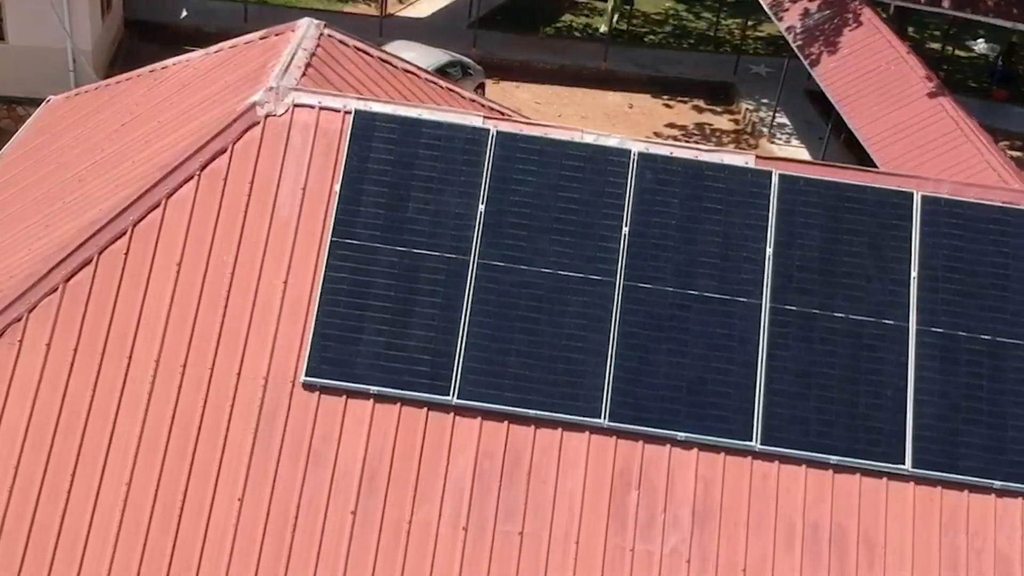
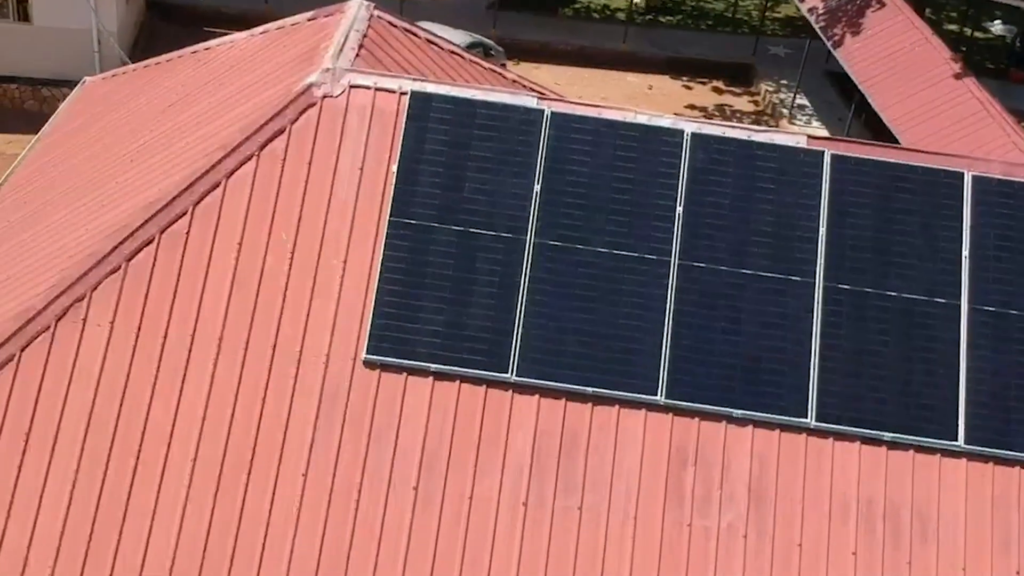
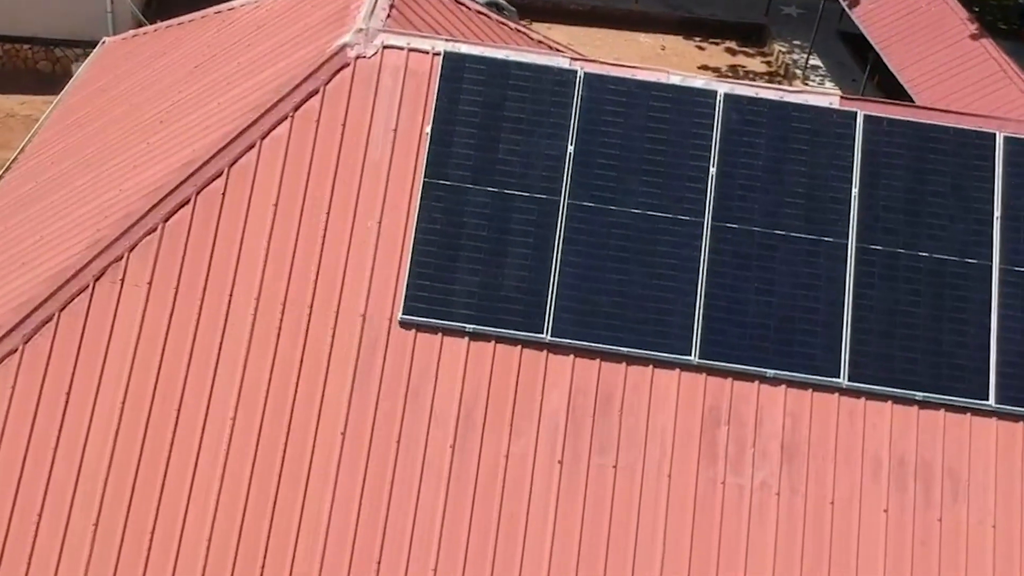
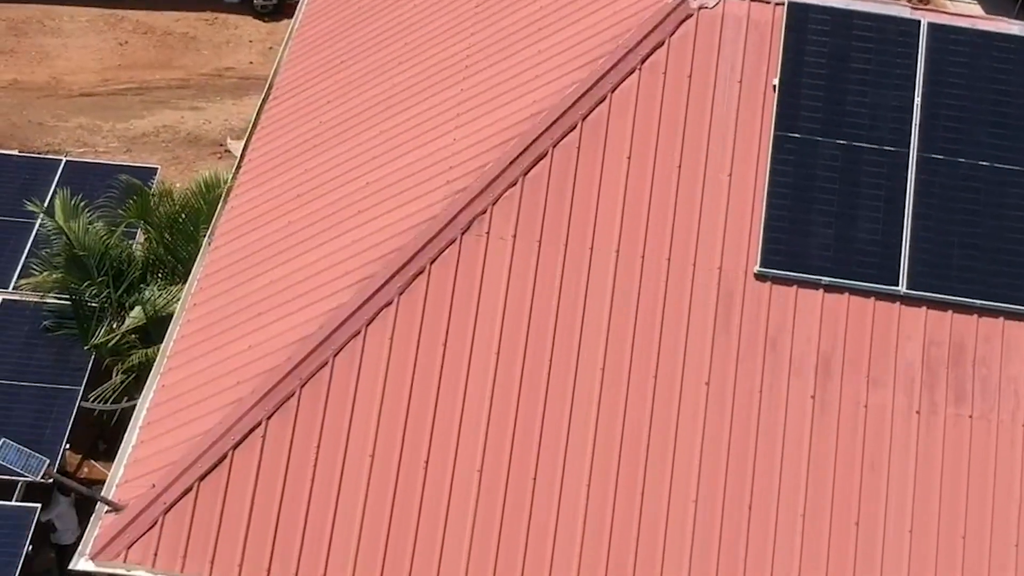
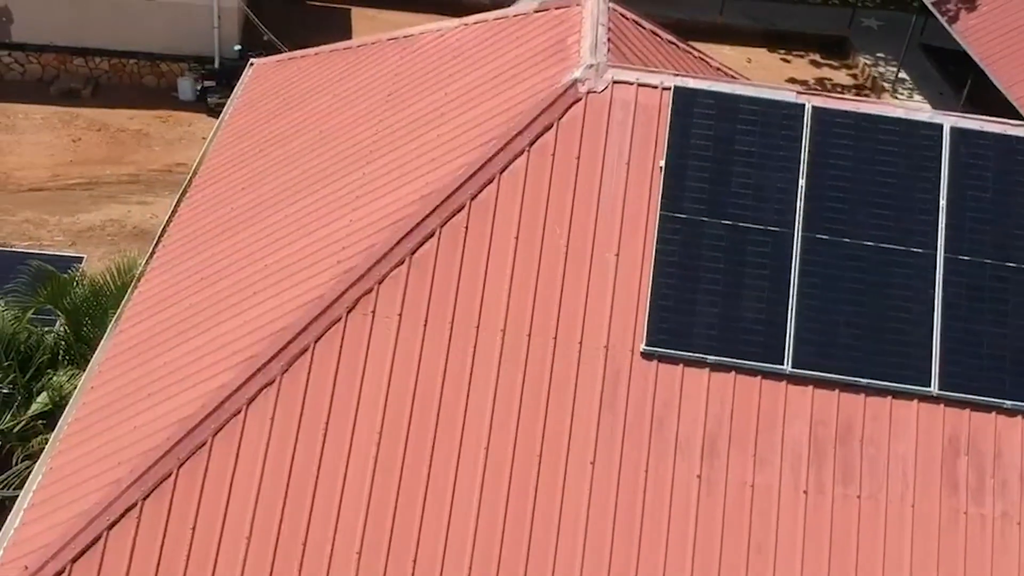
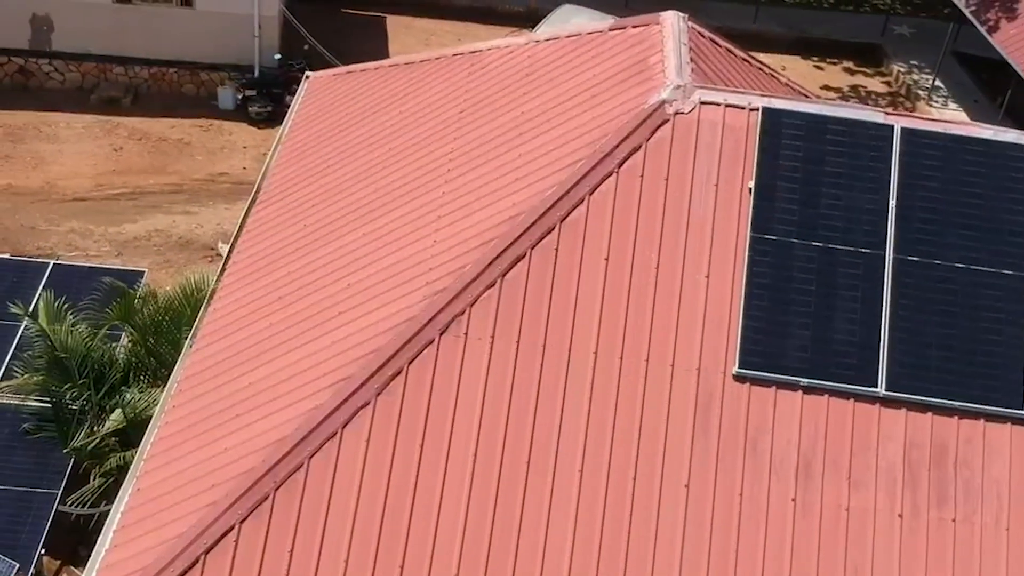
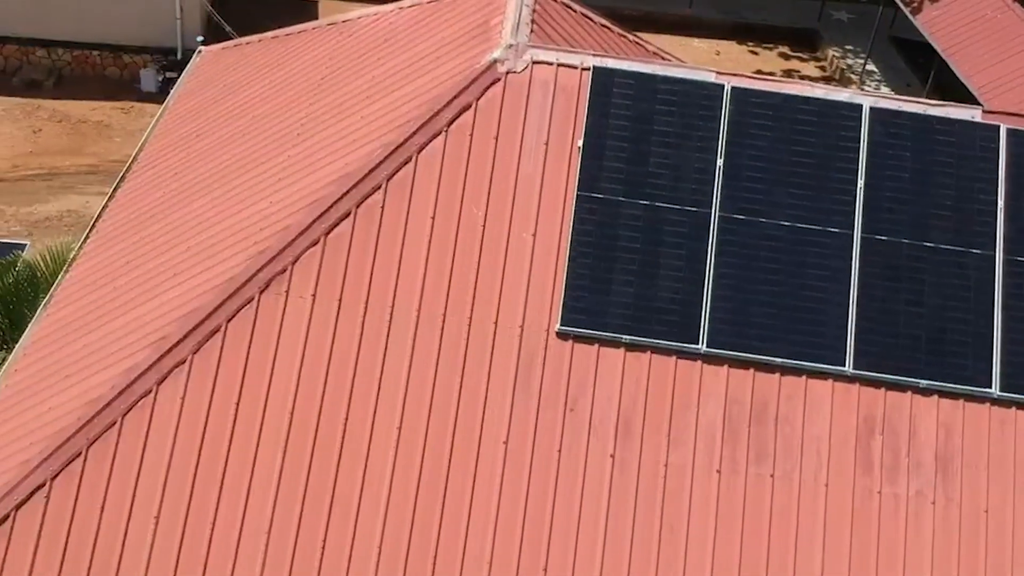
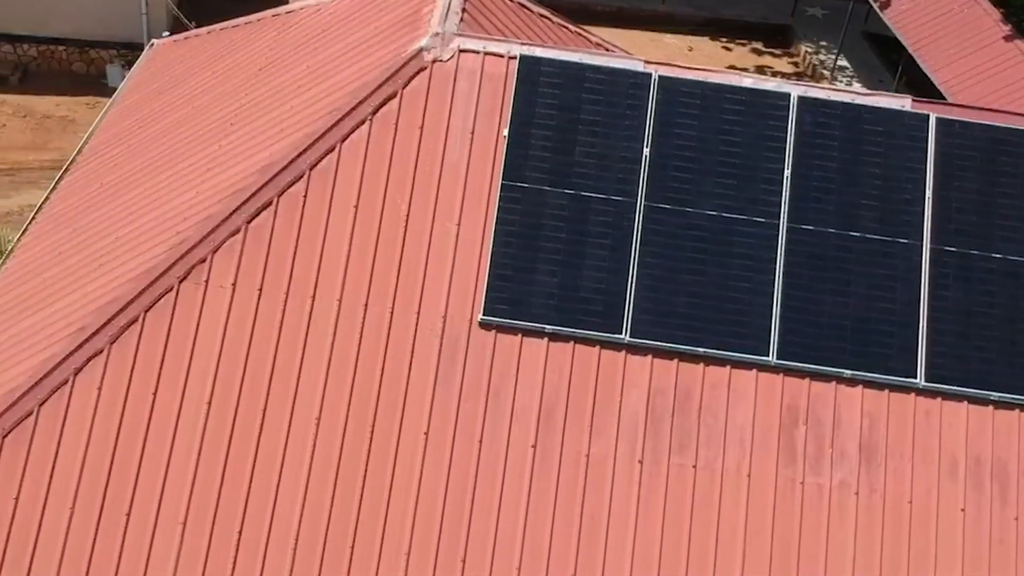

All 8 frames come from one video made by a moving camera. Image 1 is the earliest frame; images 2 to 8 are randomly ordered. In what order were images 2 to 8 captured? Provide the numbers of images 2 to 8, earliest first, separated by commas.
2, 3, 8, 7, 5, 6, 4
